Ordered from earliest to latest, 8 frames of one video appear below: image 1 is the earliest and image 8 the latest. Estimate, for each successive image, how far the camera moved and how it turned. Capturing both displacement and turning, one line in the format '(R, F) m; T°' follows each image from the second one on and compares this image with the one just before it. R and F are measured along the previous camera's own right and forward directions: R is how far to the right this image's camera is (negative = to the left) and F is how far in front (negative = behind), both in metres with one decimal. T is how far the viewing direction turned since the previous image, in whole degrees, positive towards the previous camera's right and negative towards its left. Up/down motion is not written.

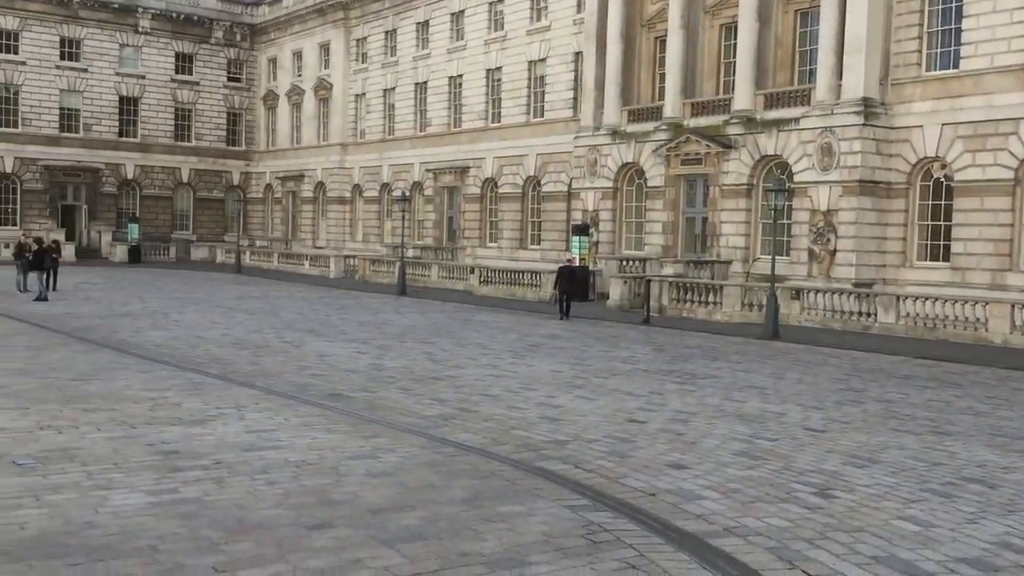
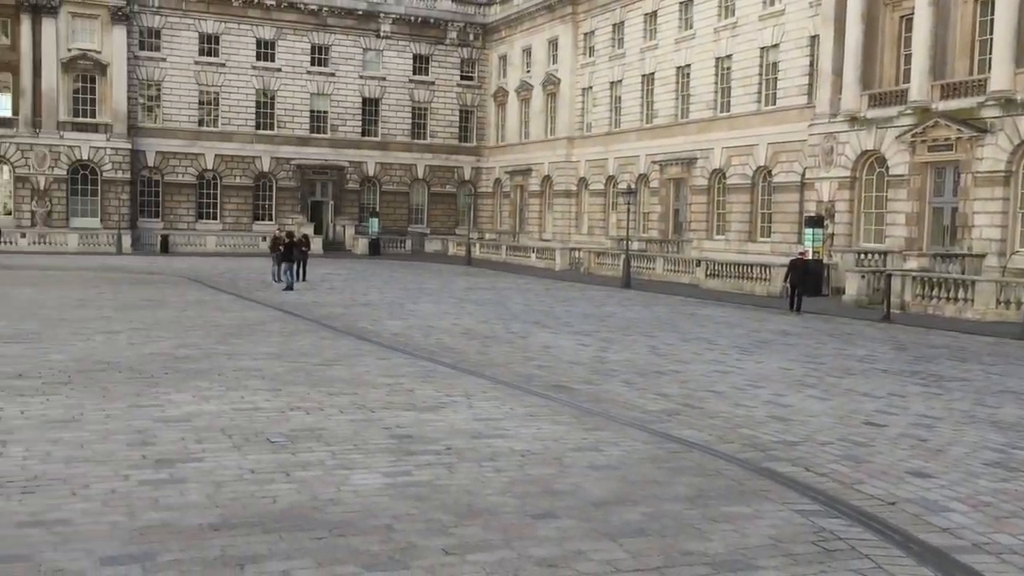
(0.0, 0.0) m; -13°
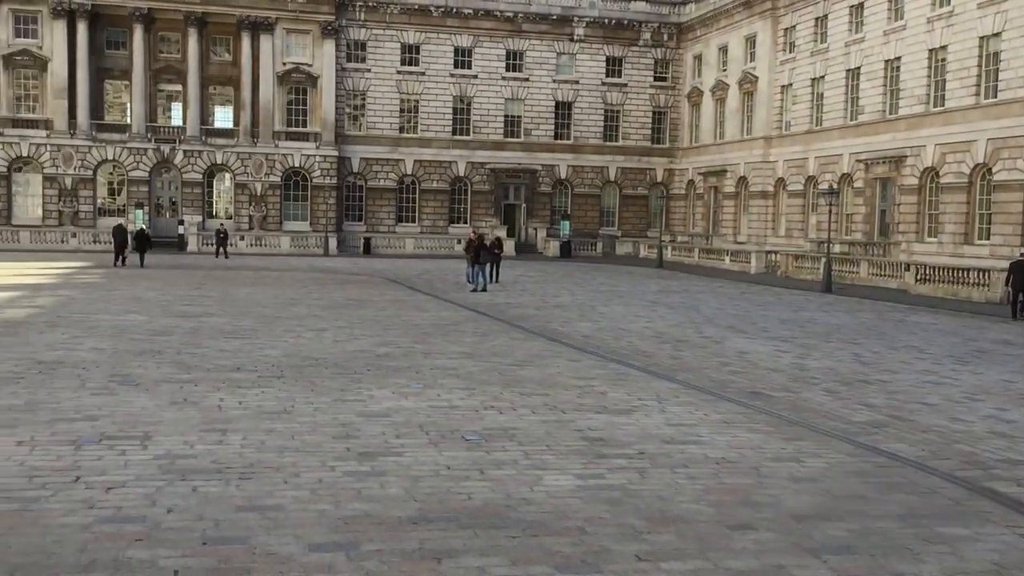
(0.0, 0.0) m; -11°
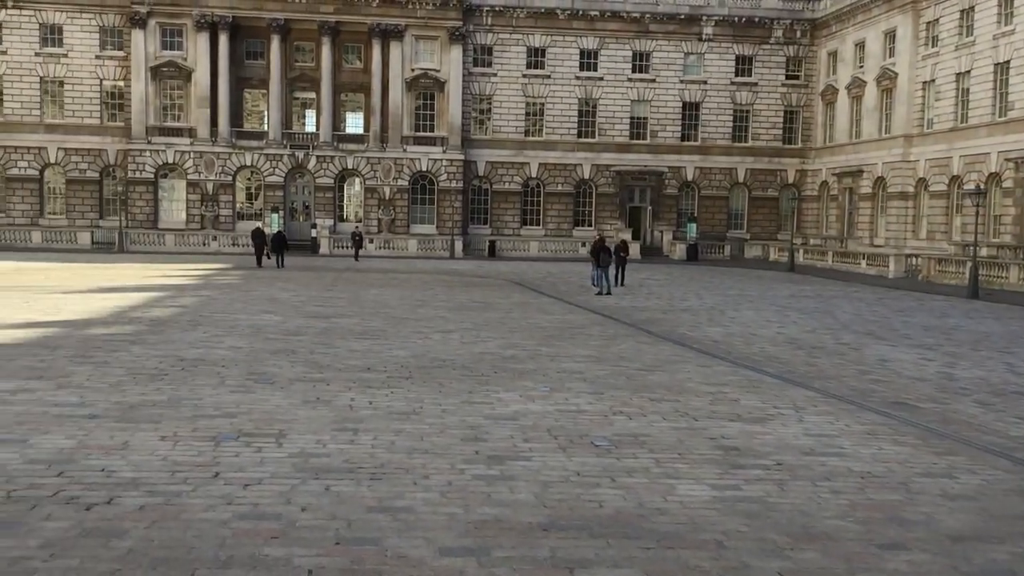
(-0.1, +0.1) m; -7°
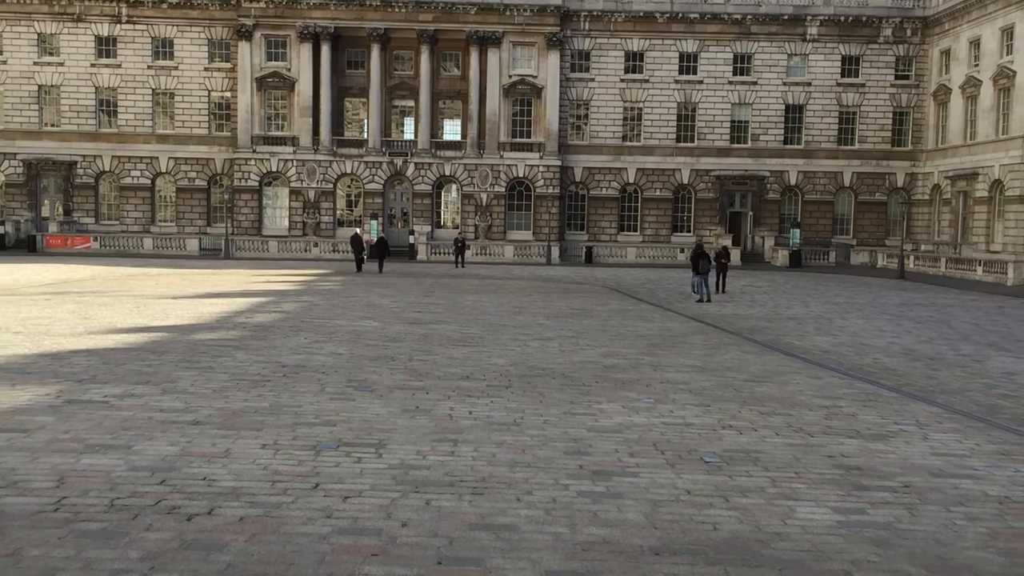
(-0.1, +0.3) m; -6°
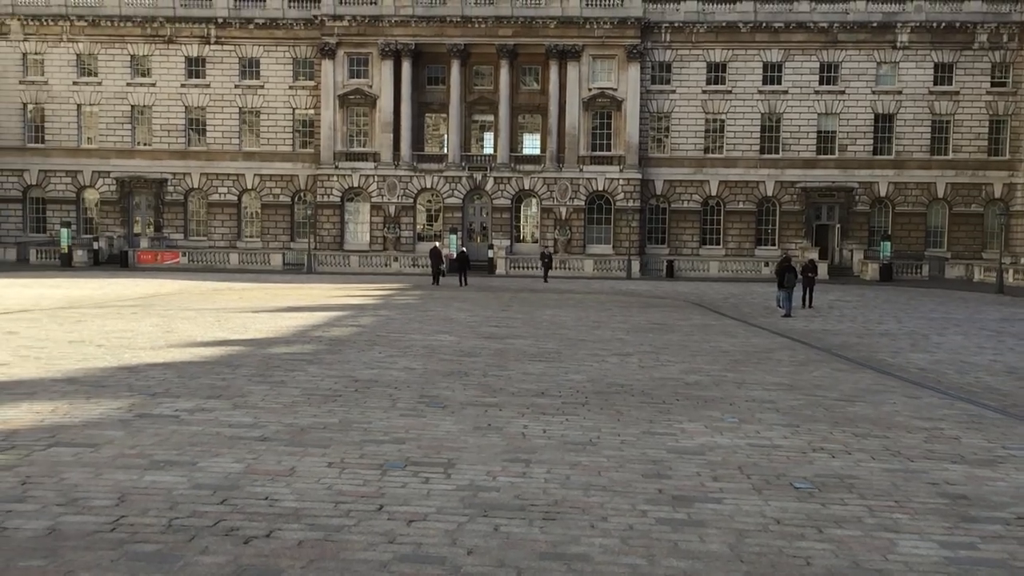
(0.0, +0.3) m; -5°
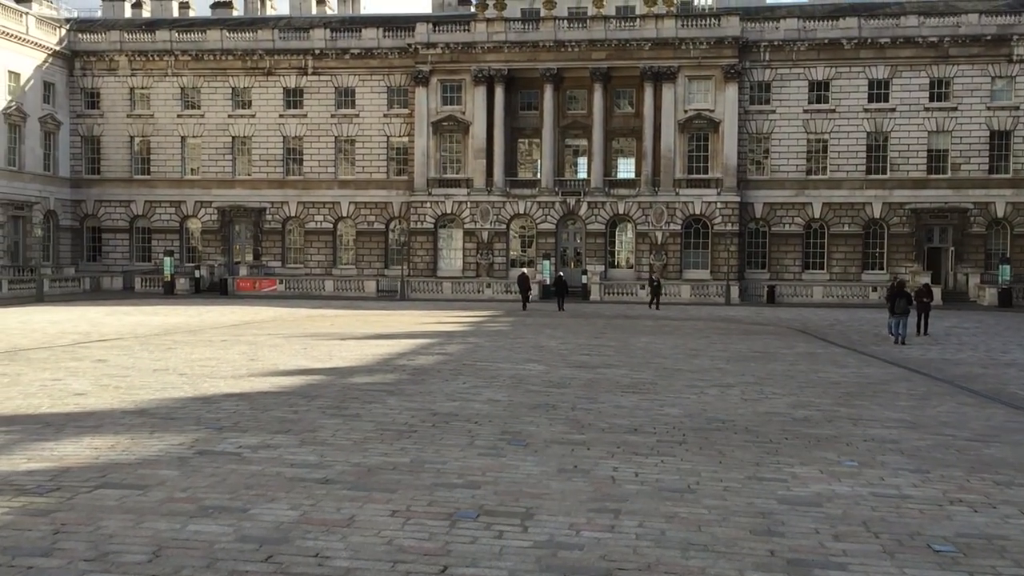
(+0.1, +0.8) m; -6°
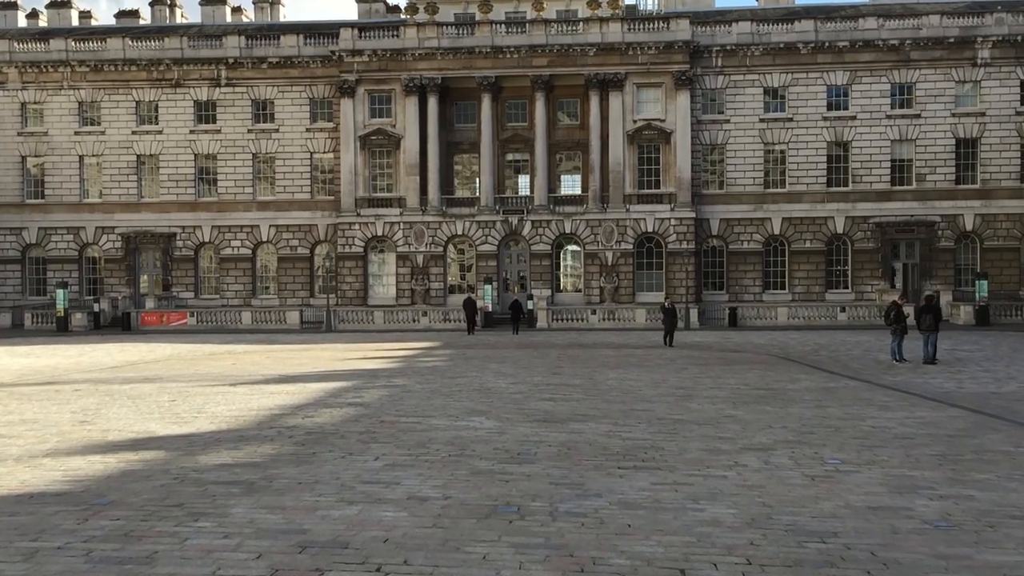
(0.0, +4.7) m; +4°
